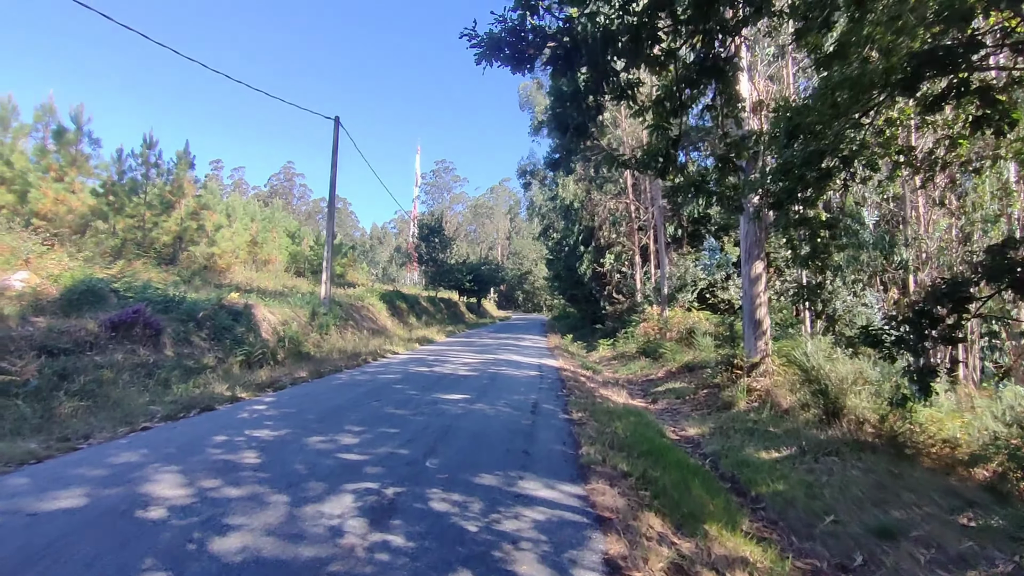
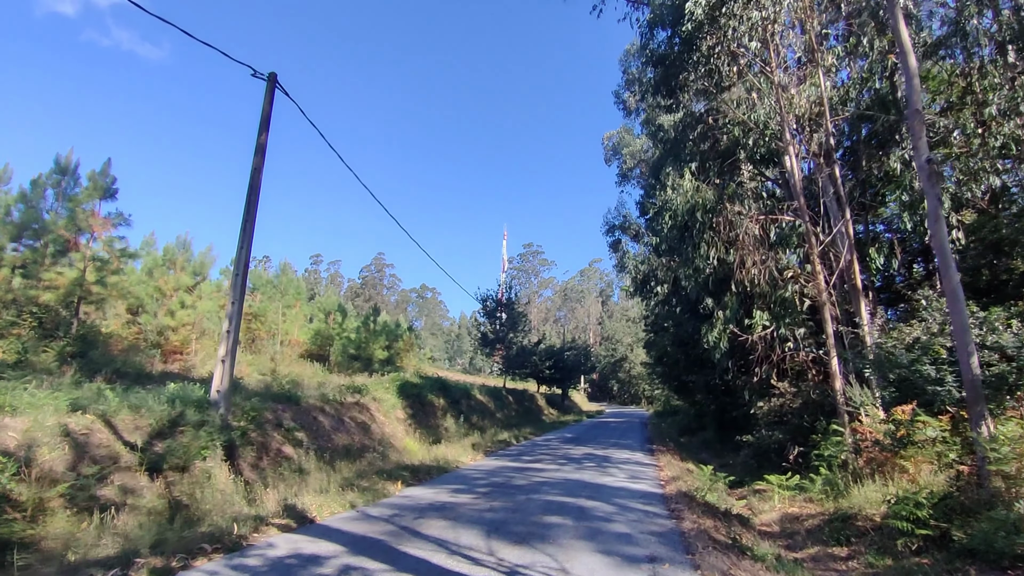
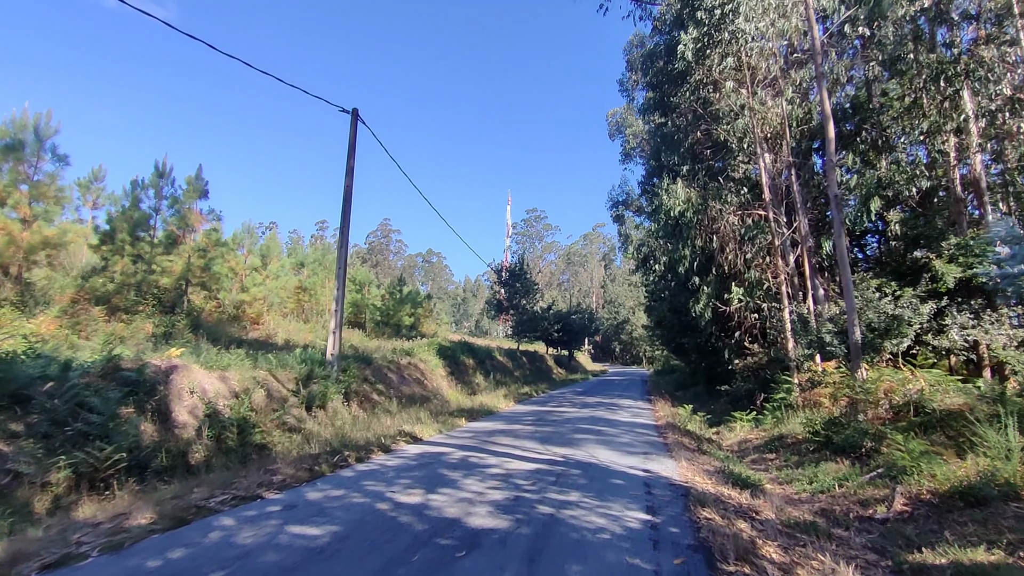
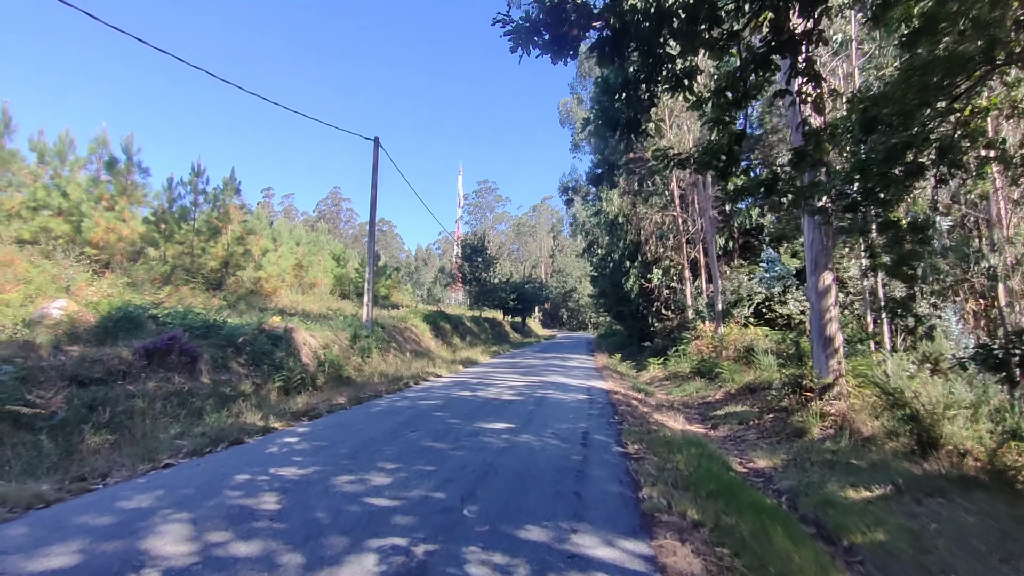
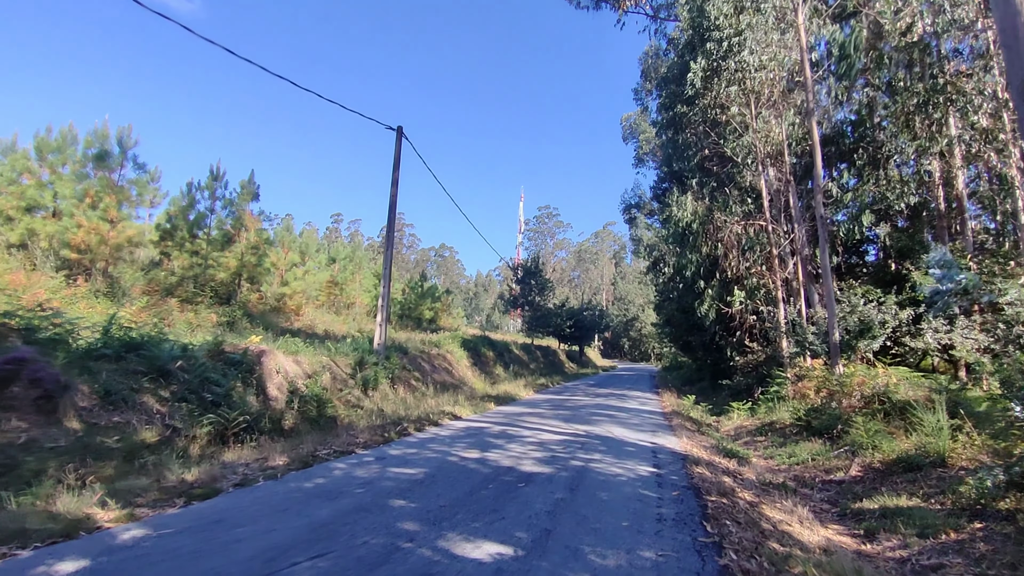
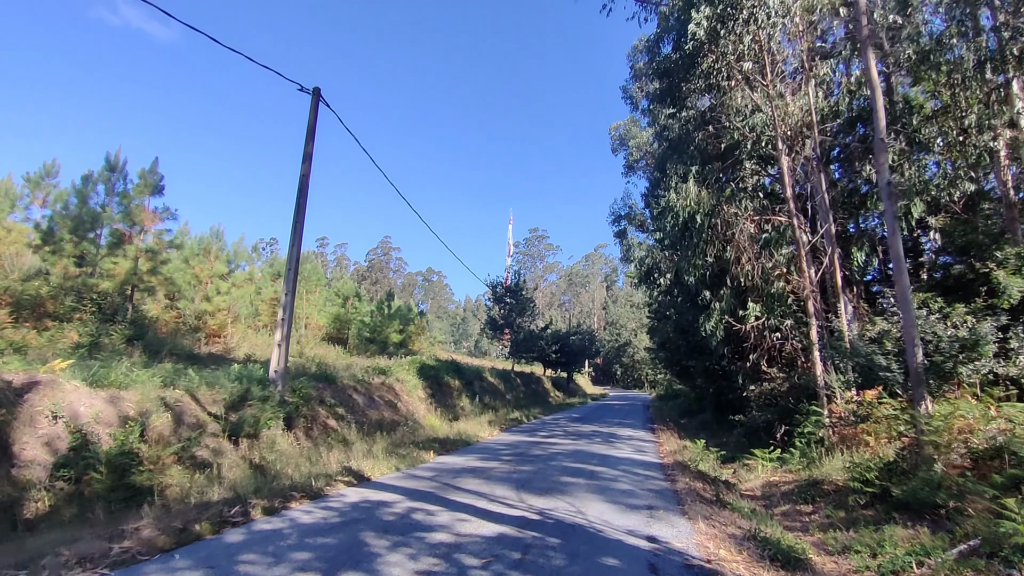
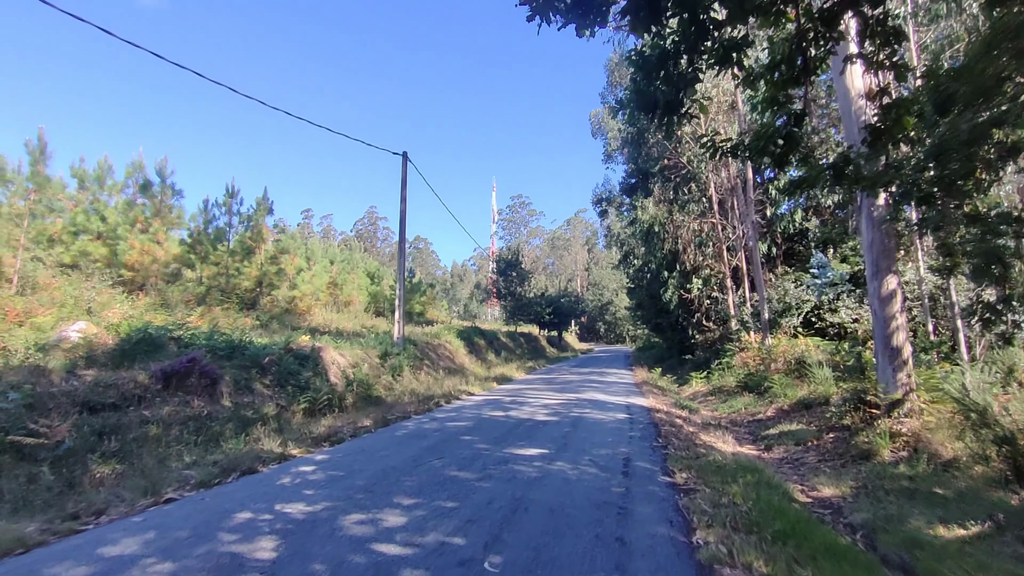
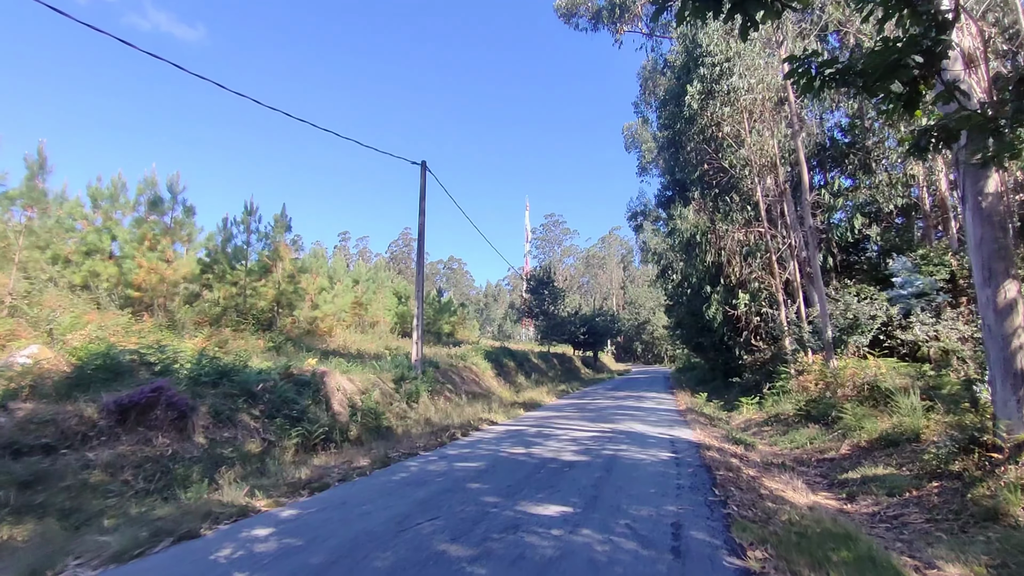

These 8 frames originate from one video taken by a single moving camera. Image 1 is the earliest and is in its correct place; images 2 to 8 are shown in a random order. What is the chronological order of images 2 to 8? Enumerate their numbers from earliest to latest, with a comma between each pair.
4, 7, 8, 5, 3, 6, 2
